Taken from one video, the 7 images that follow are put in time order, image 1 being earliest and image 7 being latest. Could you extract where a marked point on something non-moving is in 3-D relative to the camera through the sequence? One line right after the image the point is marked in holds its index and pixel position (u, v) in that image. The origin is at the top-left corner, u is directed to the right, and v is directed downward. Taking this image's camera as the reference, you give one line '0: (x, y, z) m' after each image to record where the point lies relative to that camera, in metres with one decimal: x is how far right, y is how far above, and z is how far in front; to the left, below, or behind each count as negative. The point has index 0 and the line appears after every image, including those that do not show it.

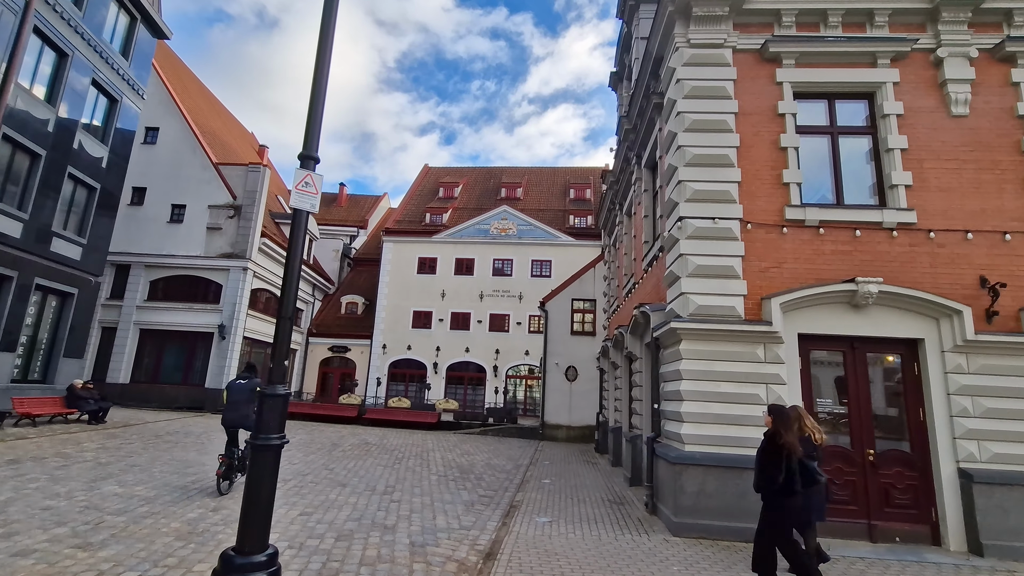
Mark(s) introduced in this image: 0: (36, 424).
0: (-12.3, -3.5, +13.1) m
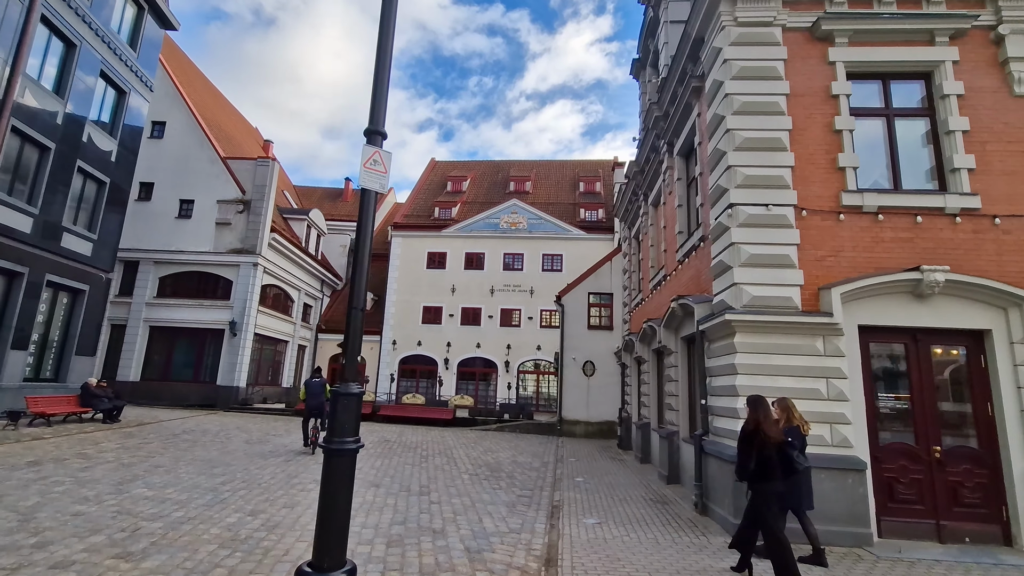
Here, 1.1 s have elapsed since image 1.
0: (-11.6, -3.4, +12.8) m
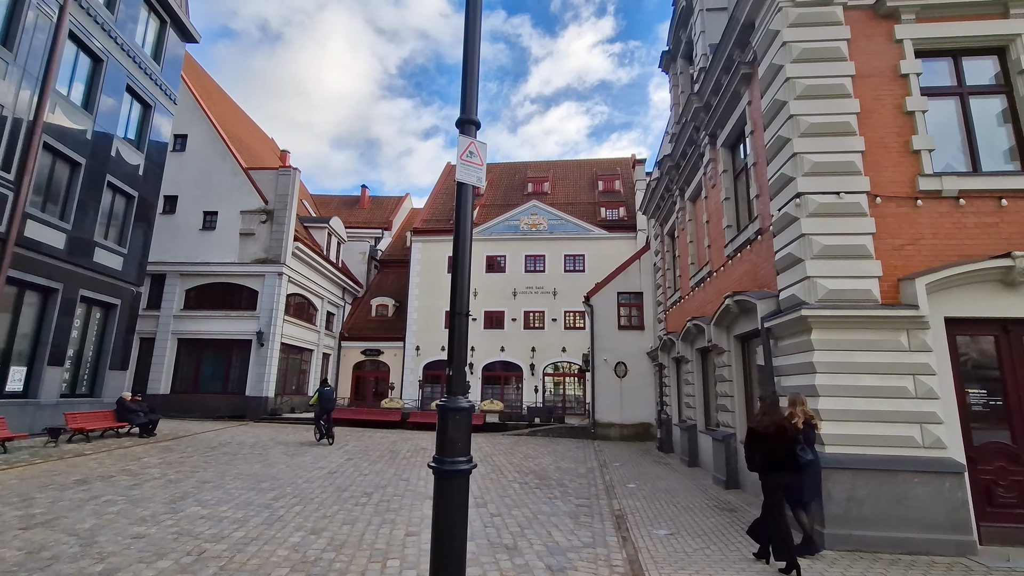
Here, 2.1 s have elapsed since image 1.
0: (-10.6, -3.8, +12.8) m
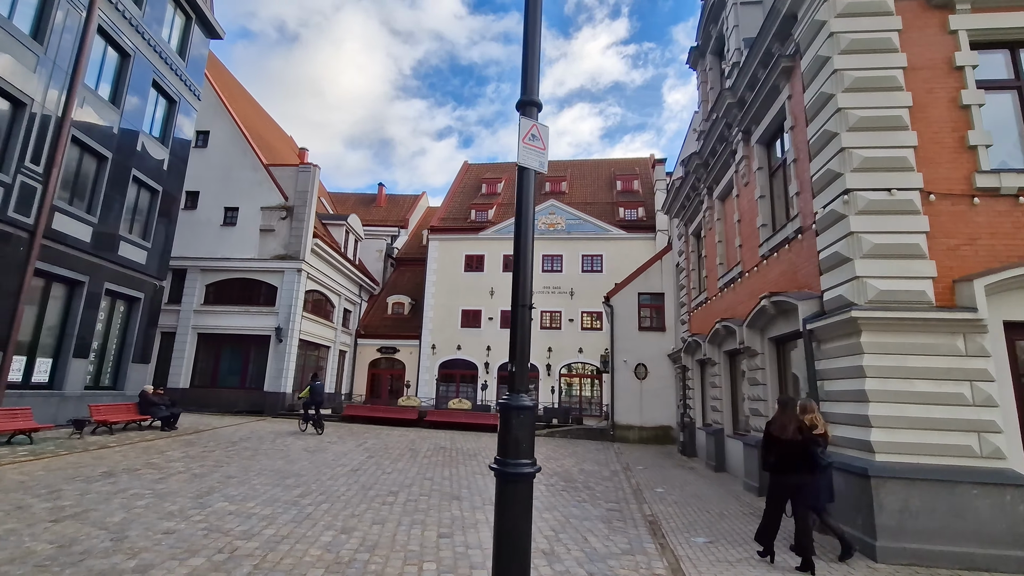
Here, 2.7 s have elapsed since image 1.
0: (-10.1, -3.6, +12.9) m
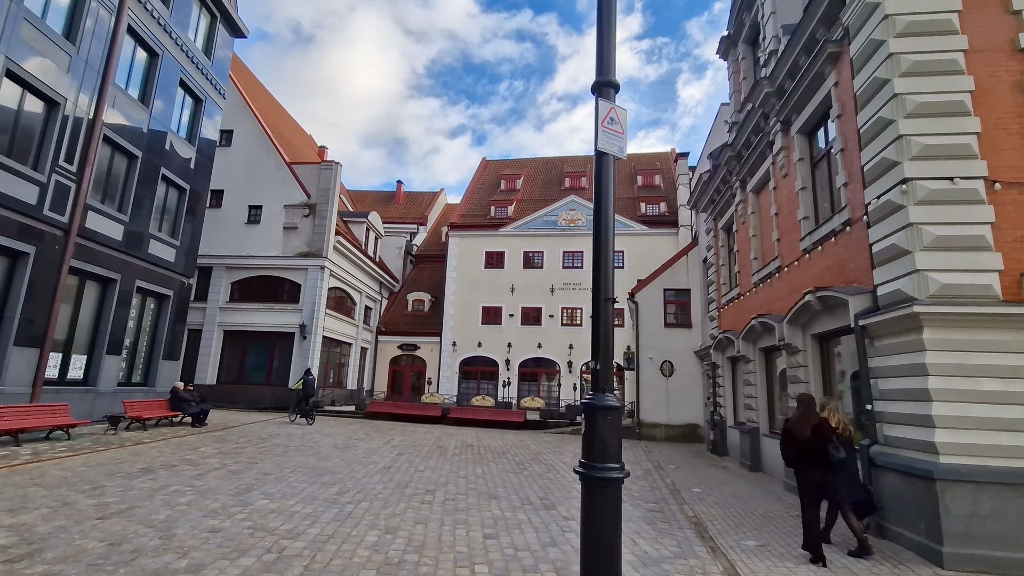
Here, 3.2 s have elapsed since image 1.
0: (-9.4, -3.6, +13.0) m
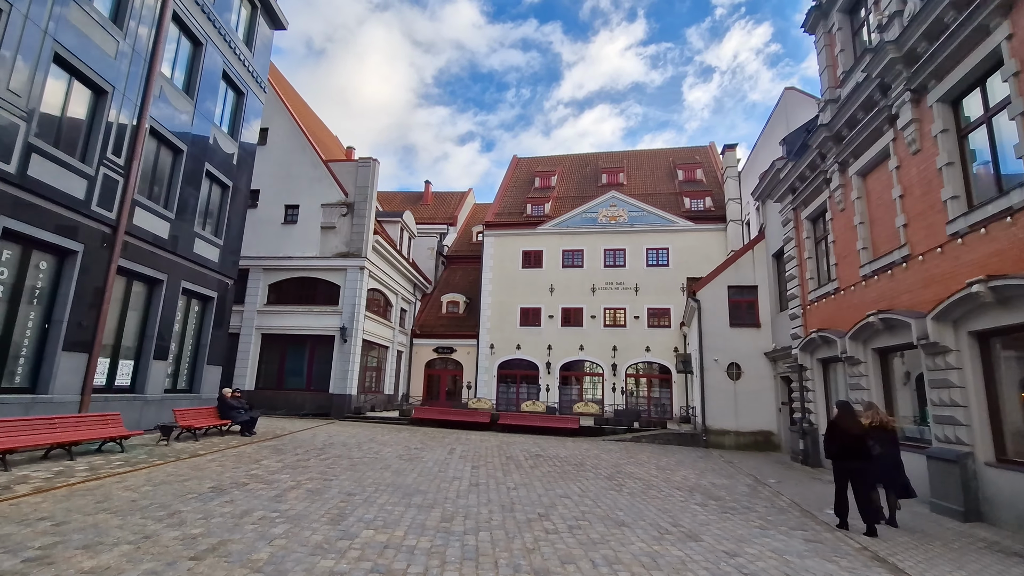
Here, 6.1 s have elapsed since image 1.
0: (-7.6, -3.6, +12.2) m
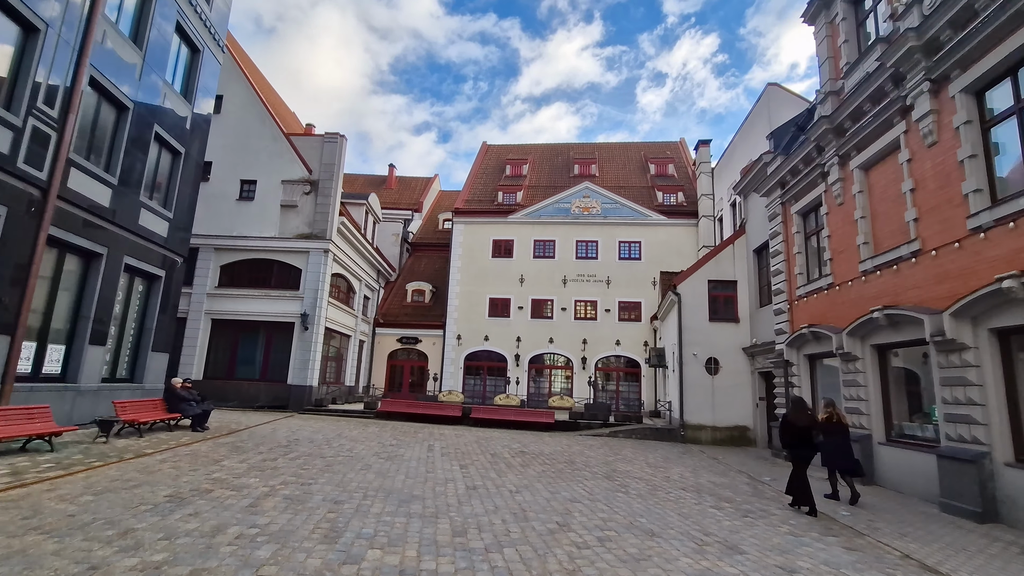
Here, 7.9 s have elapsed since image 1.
0: (-7.9, -3.1, +10.8) m
